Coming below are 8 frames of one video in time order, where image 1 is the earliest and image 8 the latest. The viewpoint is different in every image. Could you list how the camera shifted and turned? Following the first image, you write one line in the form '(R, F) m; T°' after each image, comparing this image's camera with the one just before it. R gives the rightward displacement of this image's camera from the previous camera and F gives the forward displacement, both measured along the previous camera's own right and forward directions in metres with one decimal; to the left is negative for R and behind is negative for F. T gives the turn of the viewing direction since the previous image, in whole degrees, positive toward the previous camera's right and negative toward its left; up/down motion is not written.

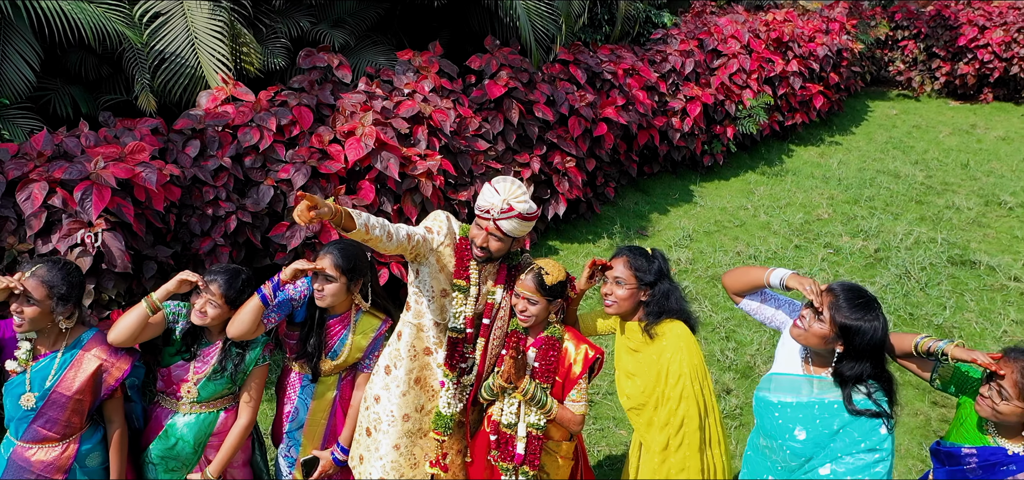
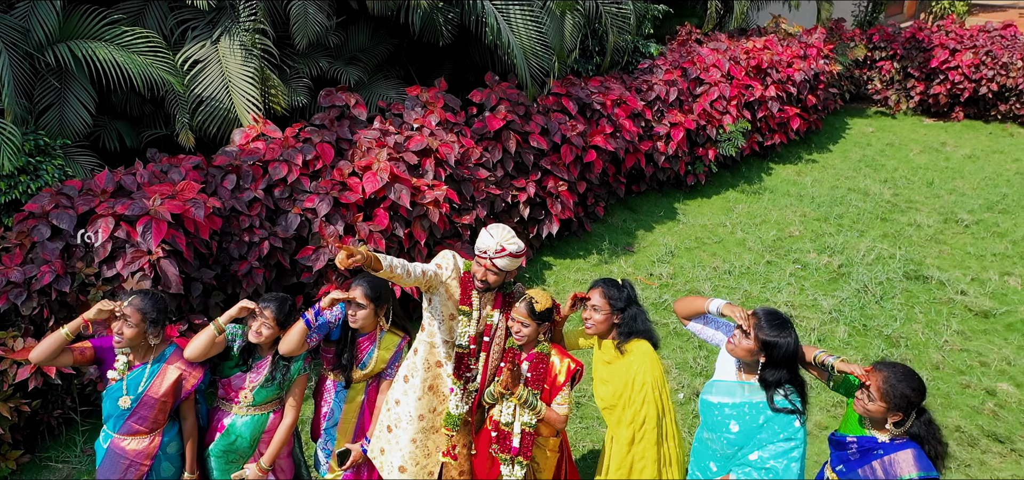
(0.0, -0.5) m; 0°
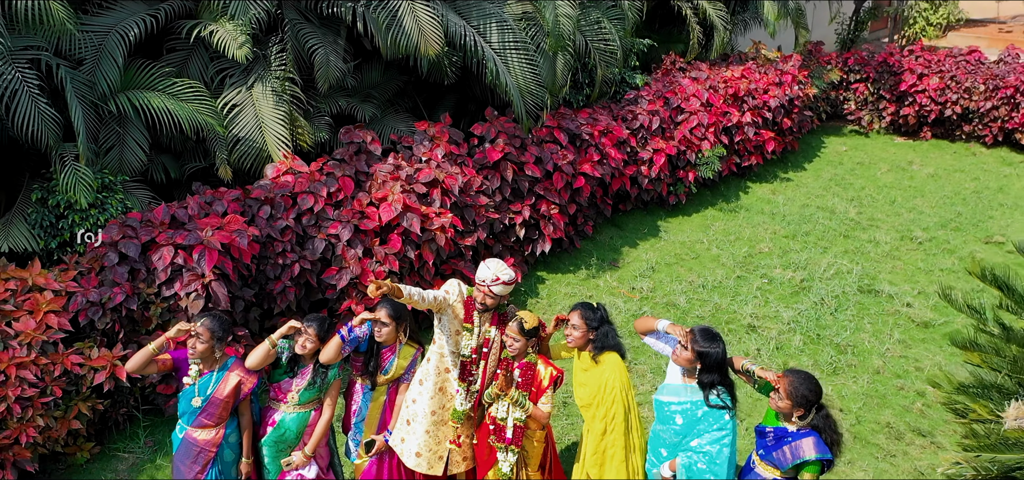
(0.0, -0.6) m; 0°
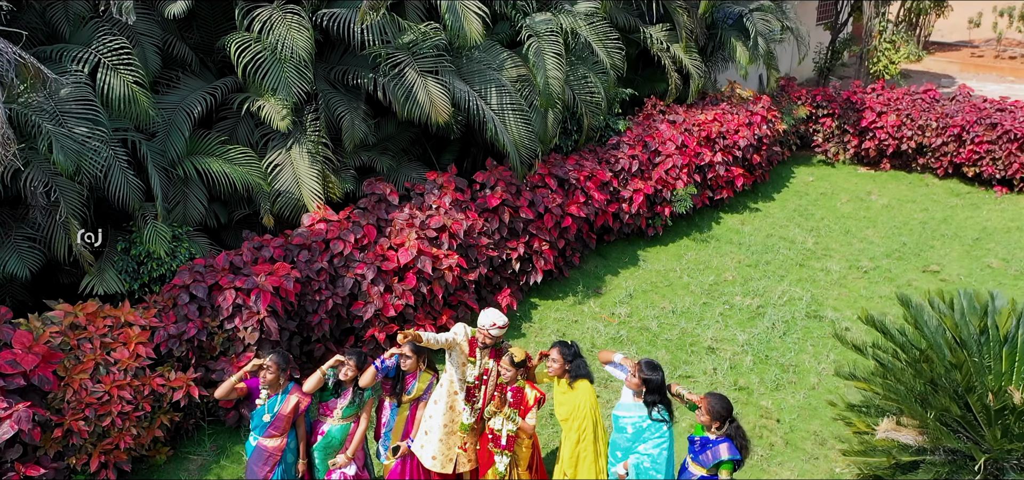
(0.0, -0.9) m; 0°
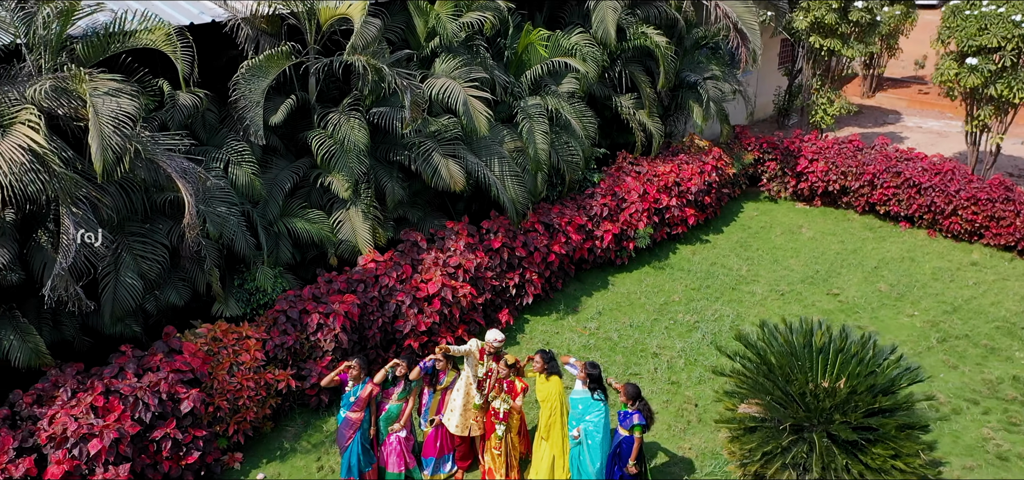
(0.0, -2.1) m; 0°
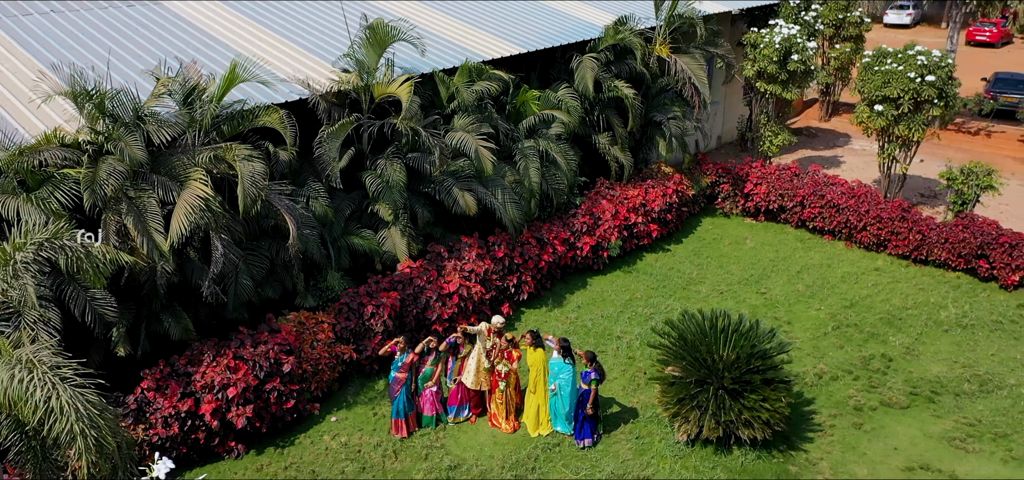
(0.0, -2.6) m; 0°
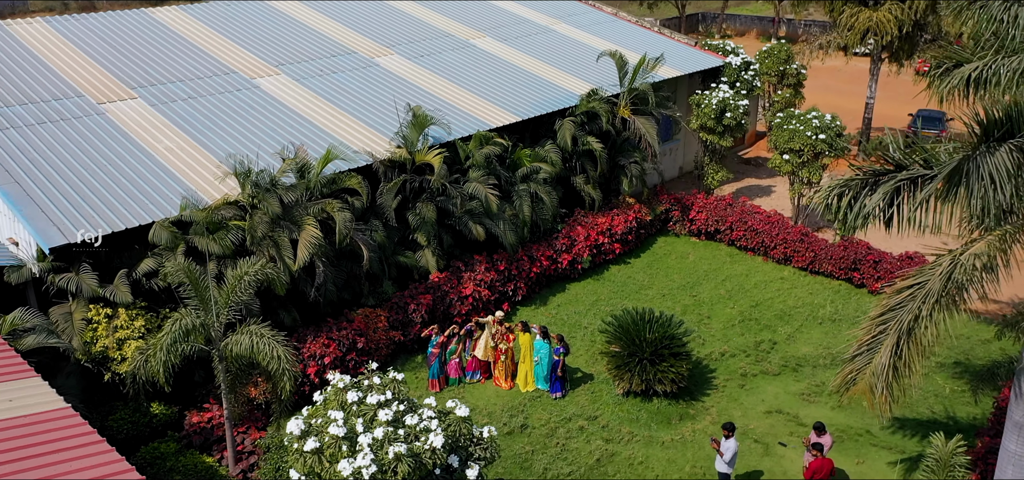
(+0.1, -4.2) m; 0°
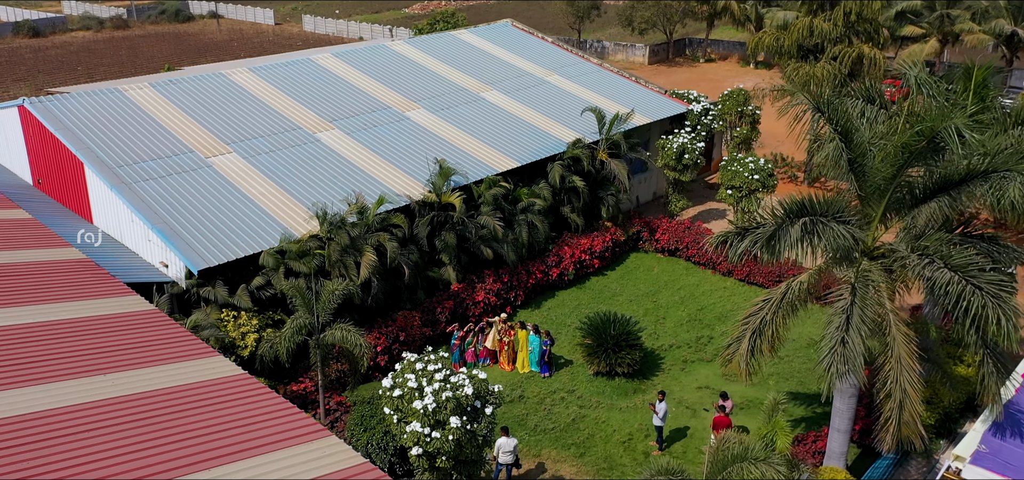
(0.0, -4.6) m; 0°
